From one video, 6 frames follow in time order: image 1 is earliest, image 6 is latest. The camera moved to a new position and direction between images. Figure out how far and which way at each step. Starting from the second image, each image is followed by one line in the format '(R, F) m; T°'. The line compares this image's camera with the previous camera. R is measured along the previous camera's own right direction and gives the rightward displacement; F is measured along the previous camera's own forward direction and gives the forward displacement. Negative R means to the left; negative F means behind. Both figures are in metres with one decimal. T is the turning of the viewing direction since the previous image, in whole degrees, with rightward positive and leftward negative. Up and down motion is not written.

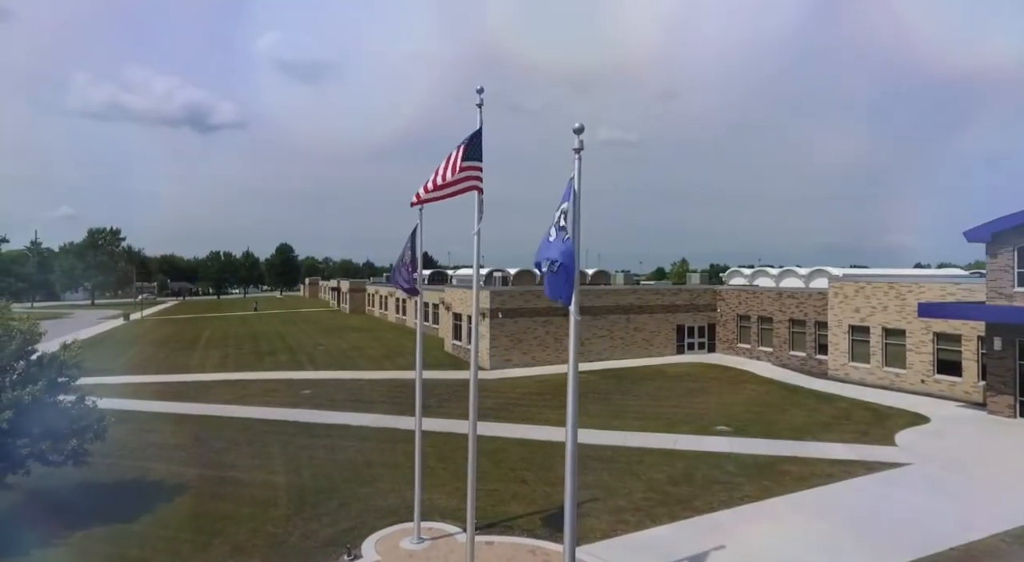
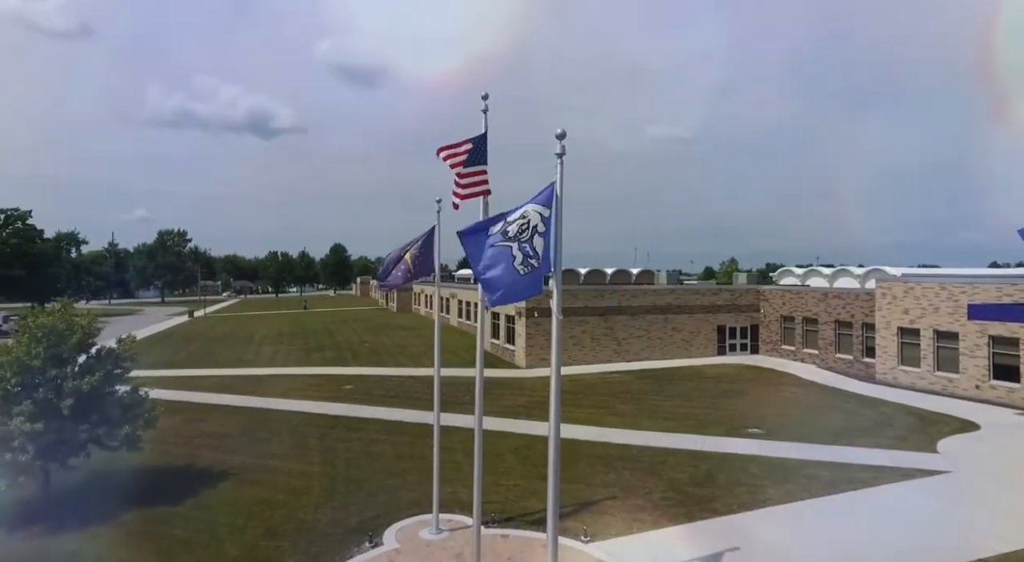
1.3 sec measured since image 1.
(+0.9, -0.3) m; -5°
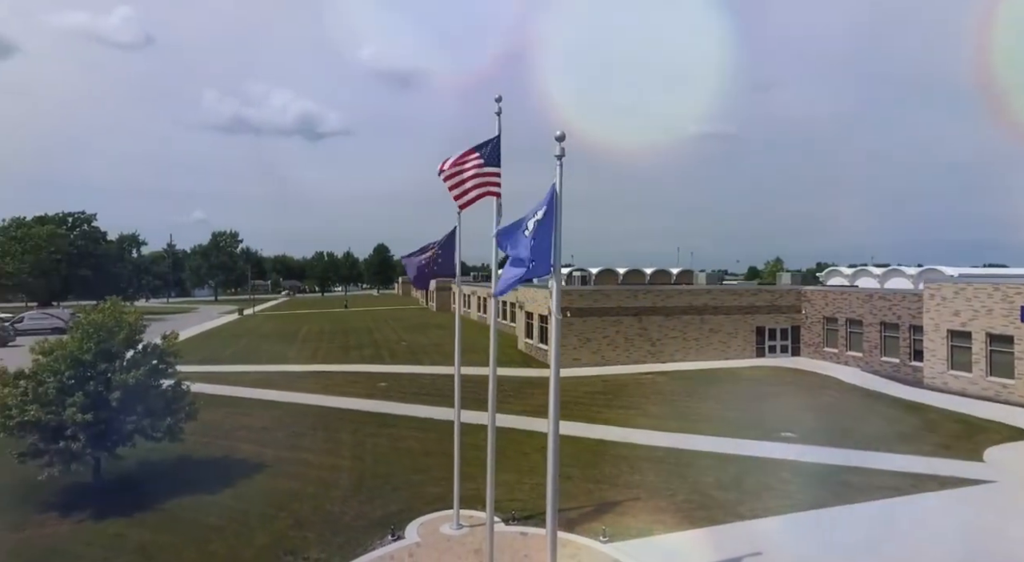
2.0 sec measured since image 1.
(+0.6, -0.1) m; -4°
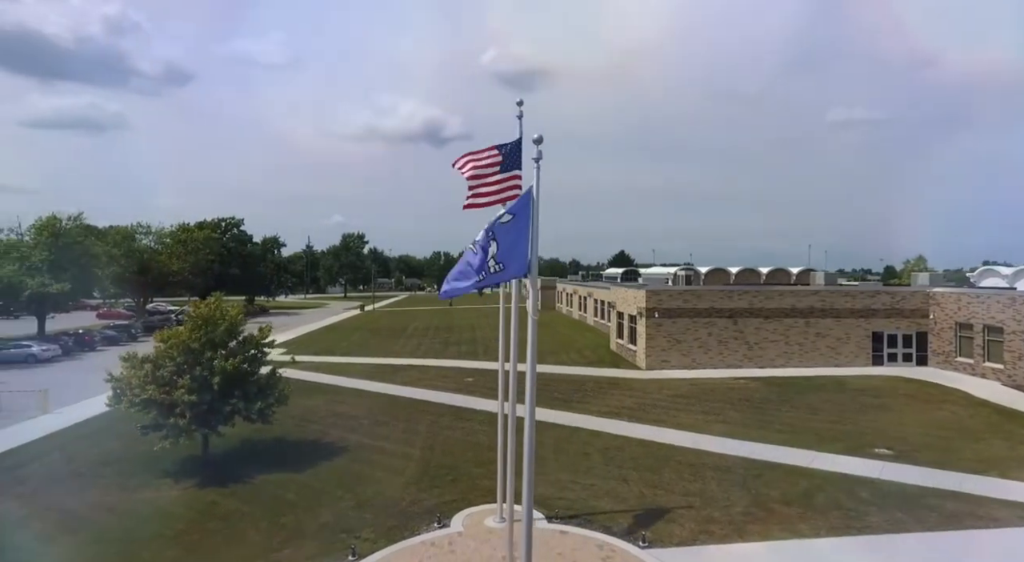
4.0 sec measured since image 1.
(+2.0, 0.0) m; -13°
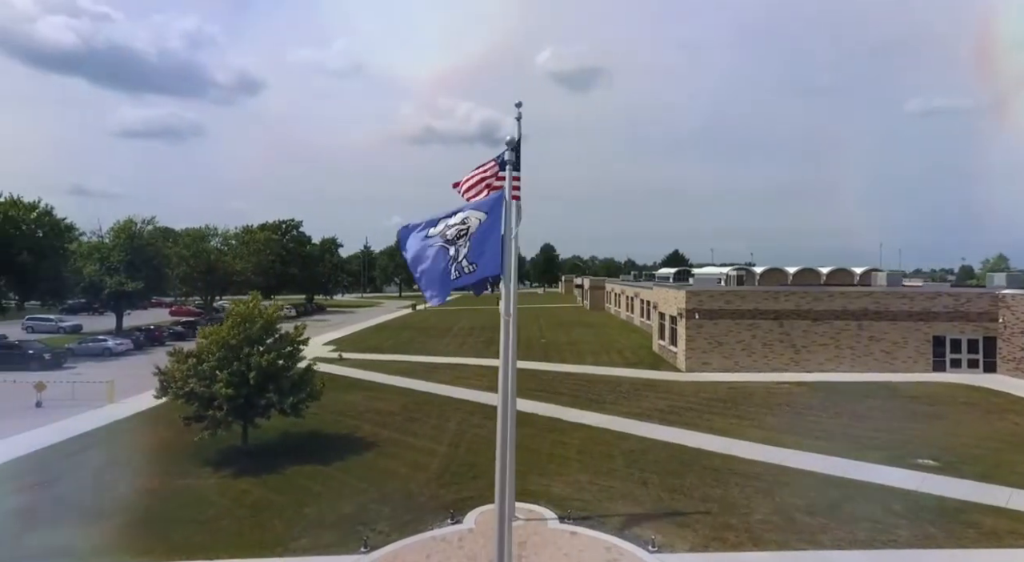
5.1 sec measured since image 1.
(+1.2, +0.1) m; -6°
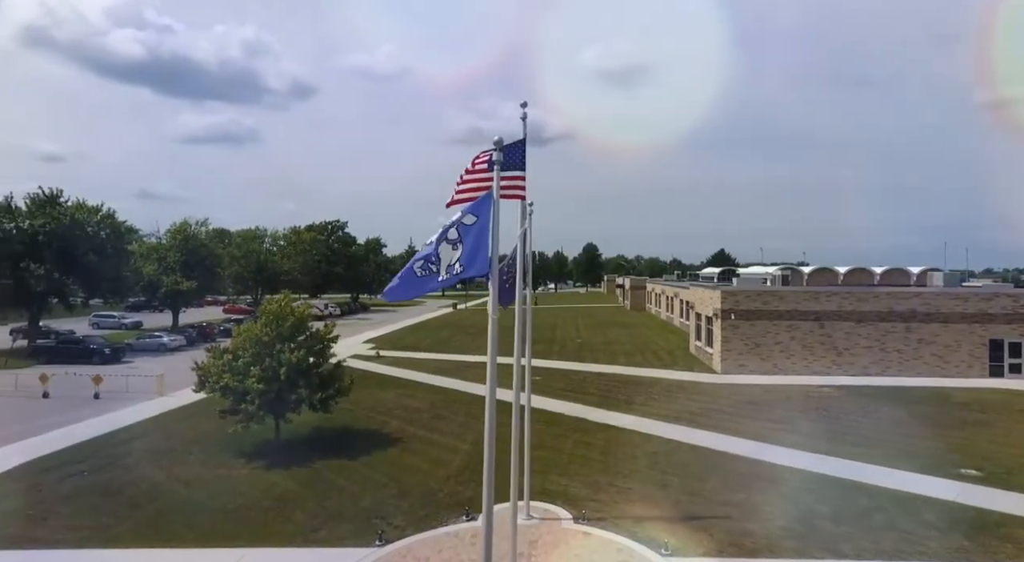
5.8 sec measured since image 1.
(+0.8, +0.1) m; -5°
